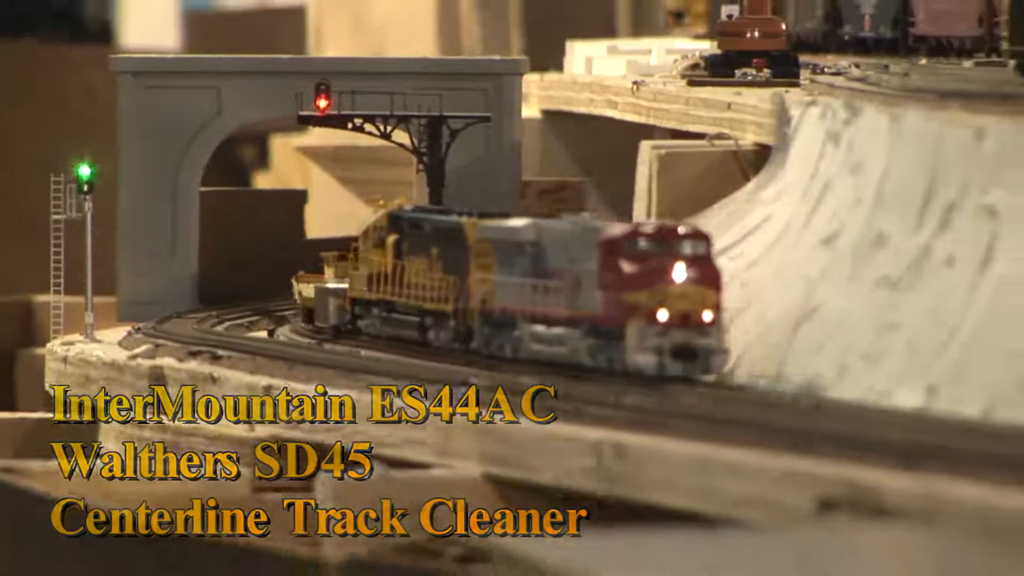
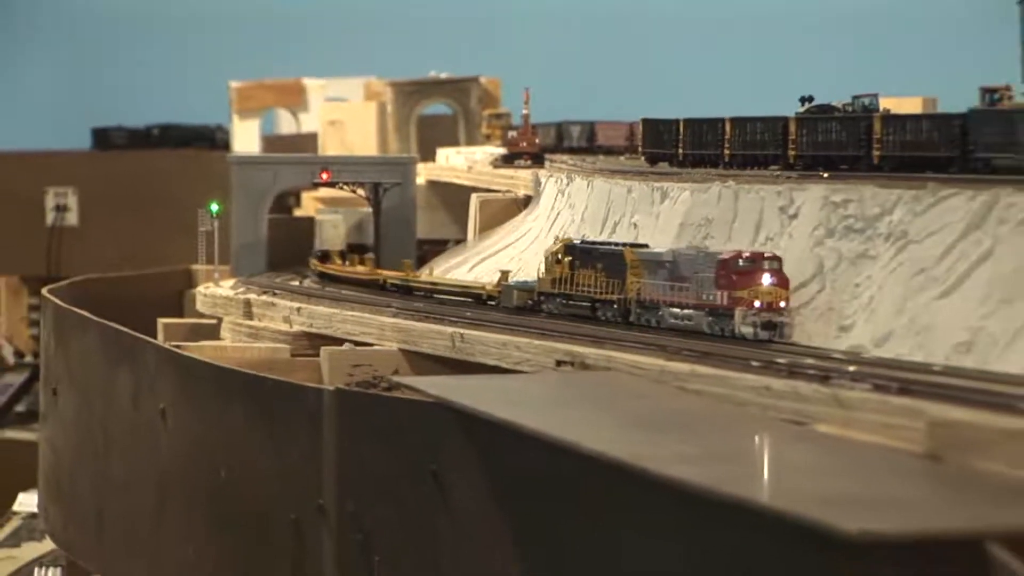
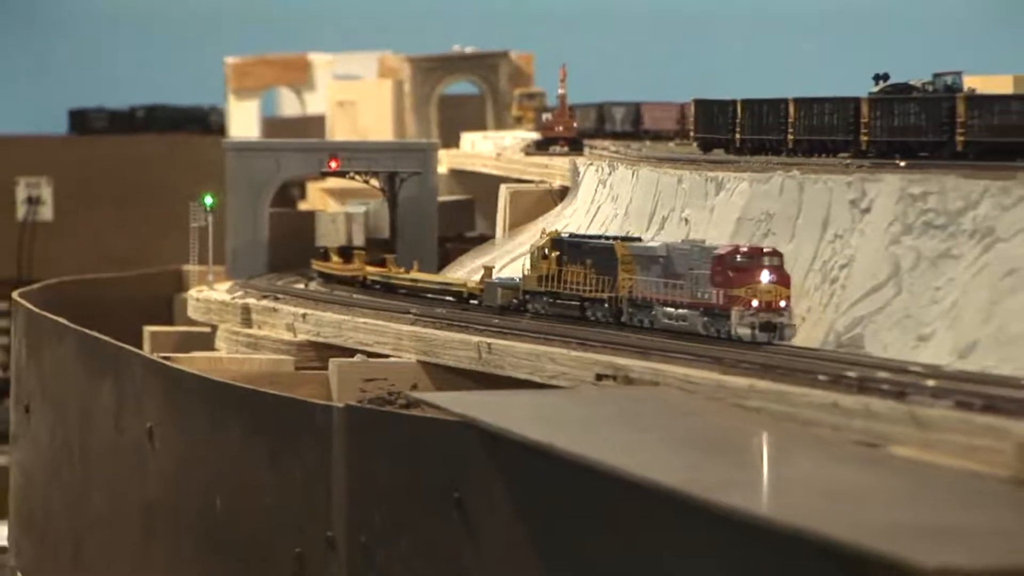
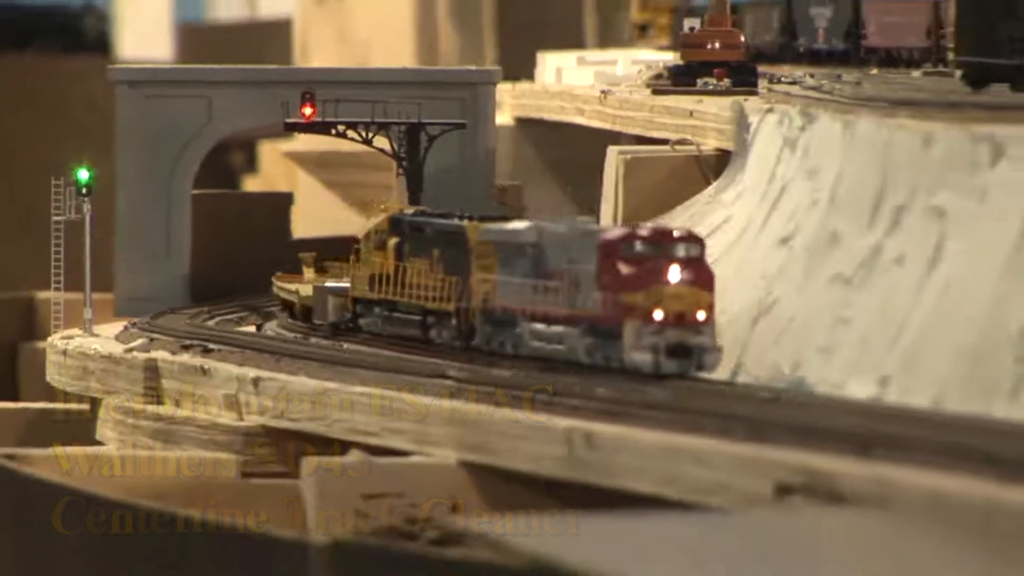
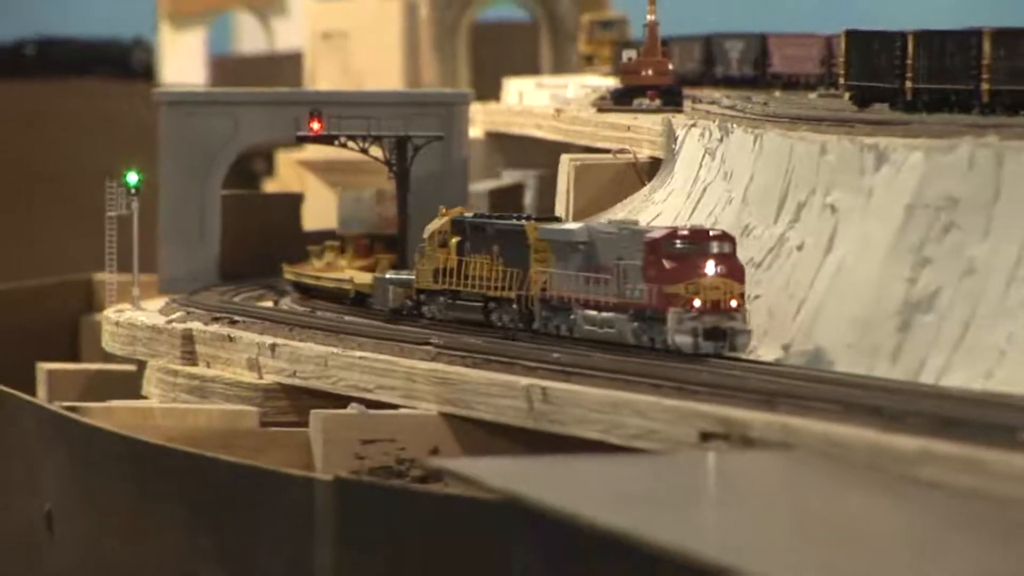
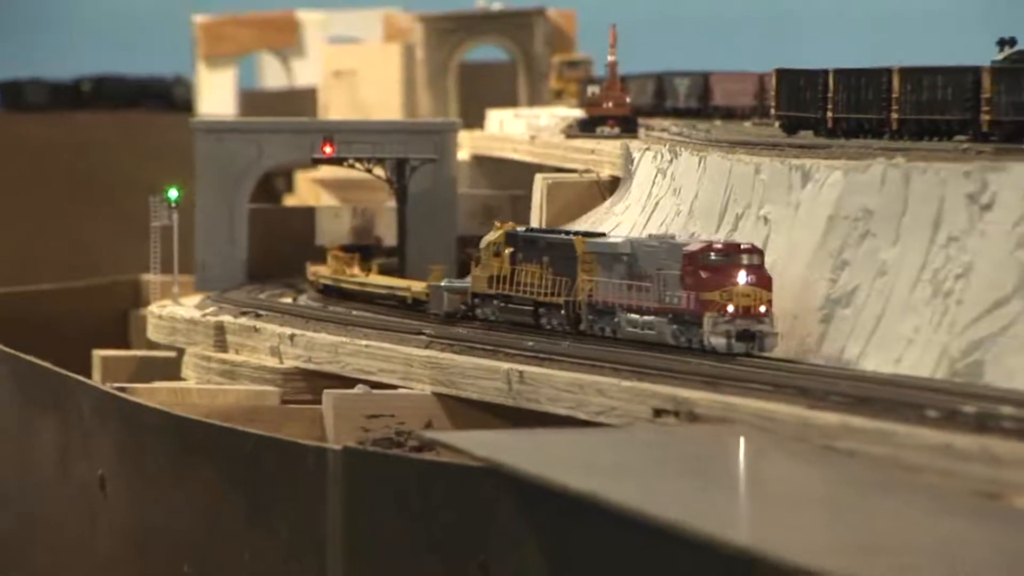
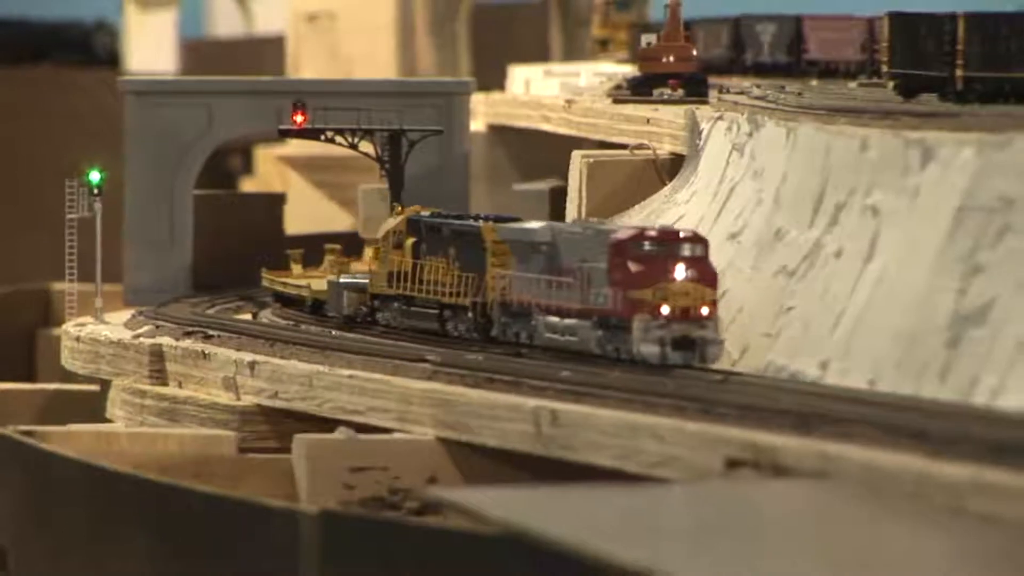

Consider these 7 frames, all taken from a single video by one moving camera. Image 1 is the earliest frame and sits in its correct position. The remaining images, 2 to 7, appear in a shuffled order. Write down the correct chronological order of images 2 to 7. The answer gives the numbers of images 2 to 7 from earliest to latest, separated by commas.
4, 7, 5, 6, 3, 2
